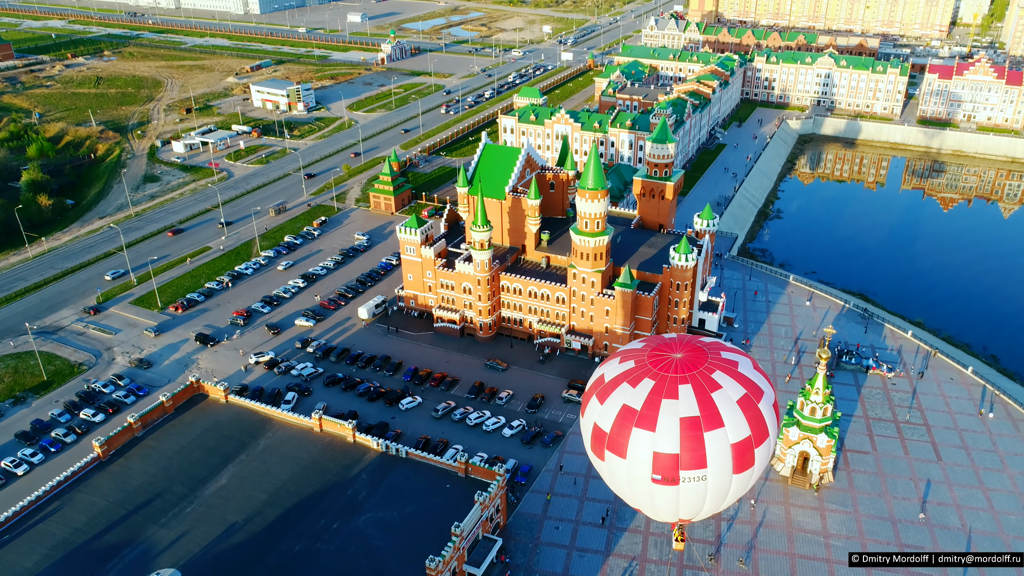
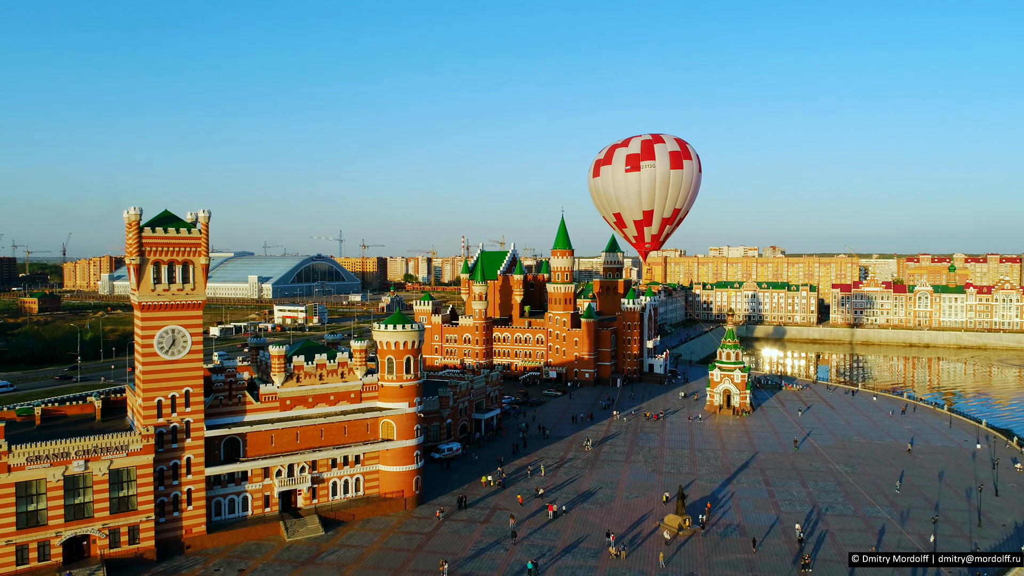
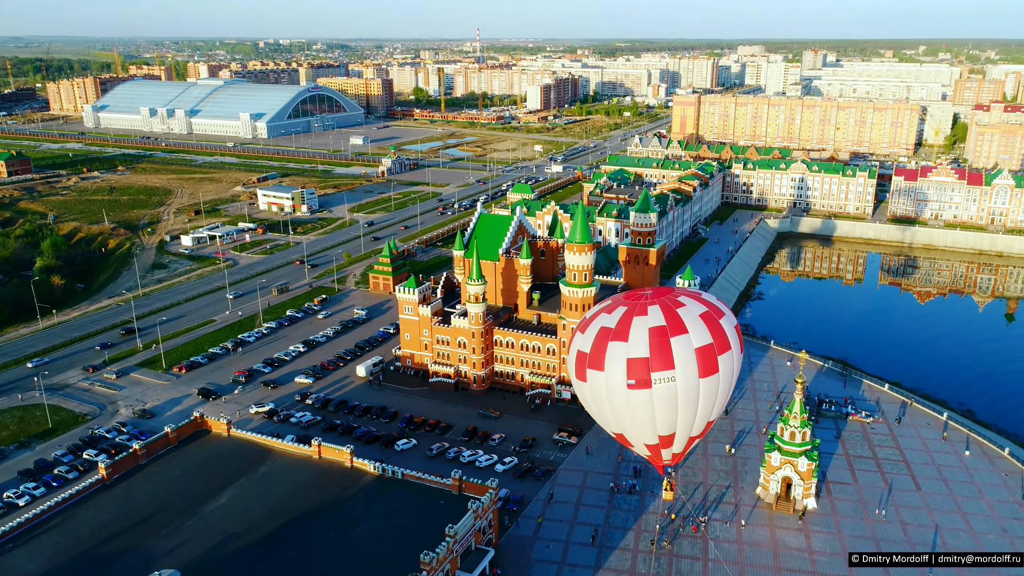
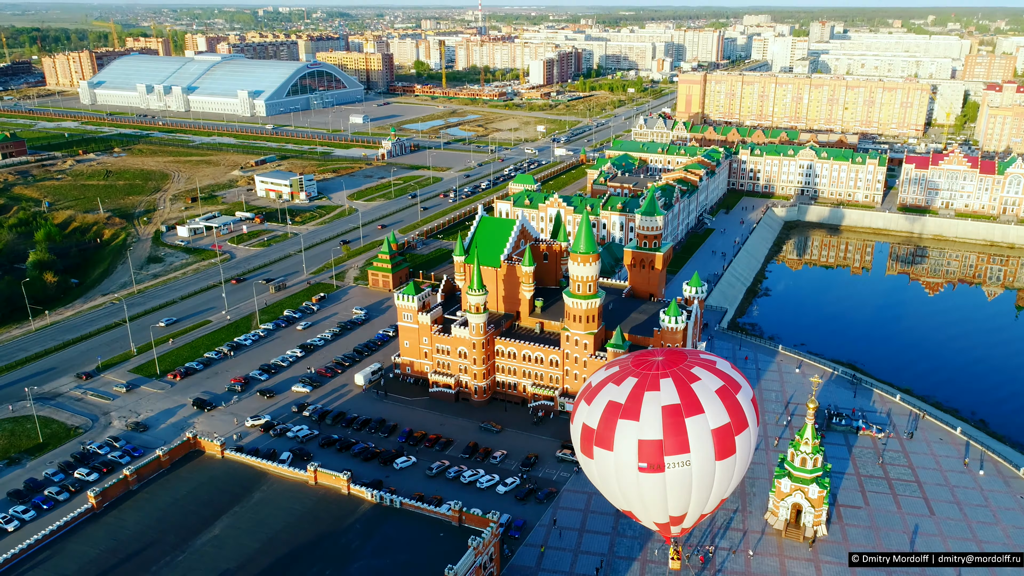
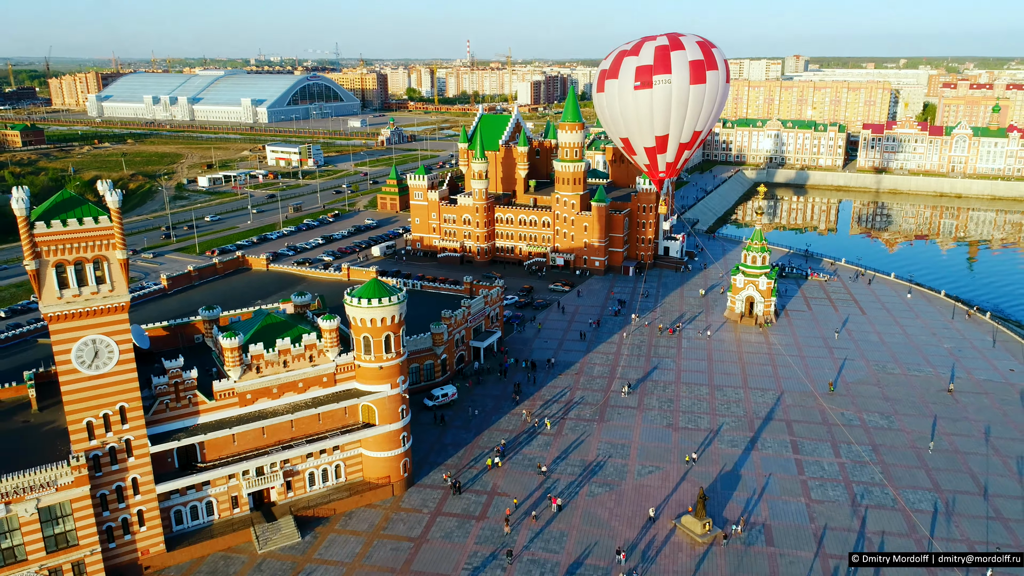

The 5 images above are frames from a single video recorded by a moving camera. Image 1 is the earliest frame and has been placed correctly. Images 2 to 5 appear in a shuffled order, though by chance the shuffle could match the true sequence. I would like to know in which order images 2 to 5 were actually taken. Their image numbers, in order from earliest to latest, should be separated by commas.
4, 3, 5, 2
